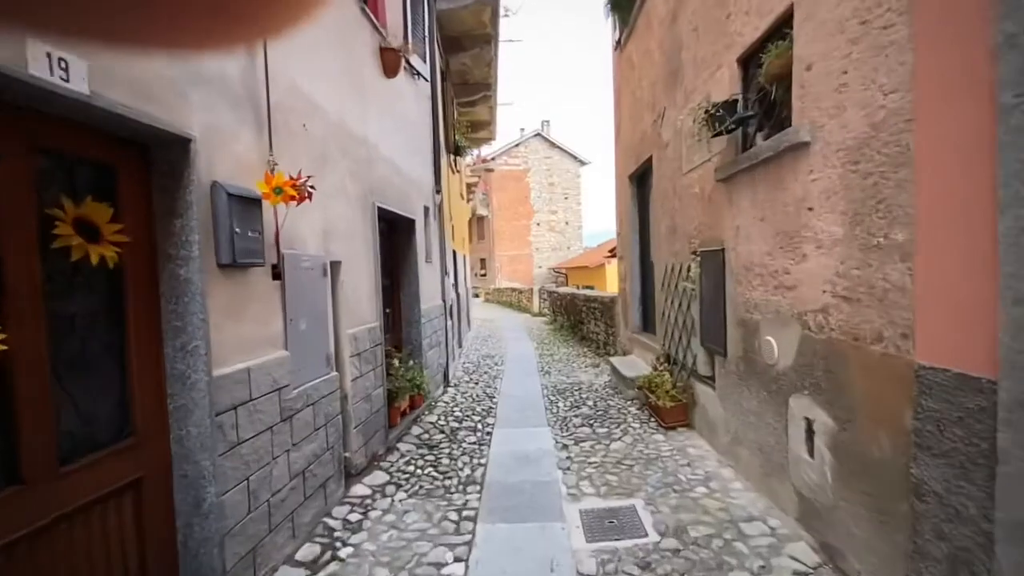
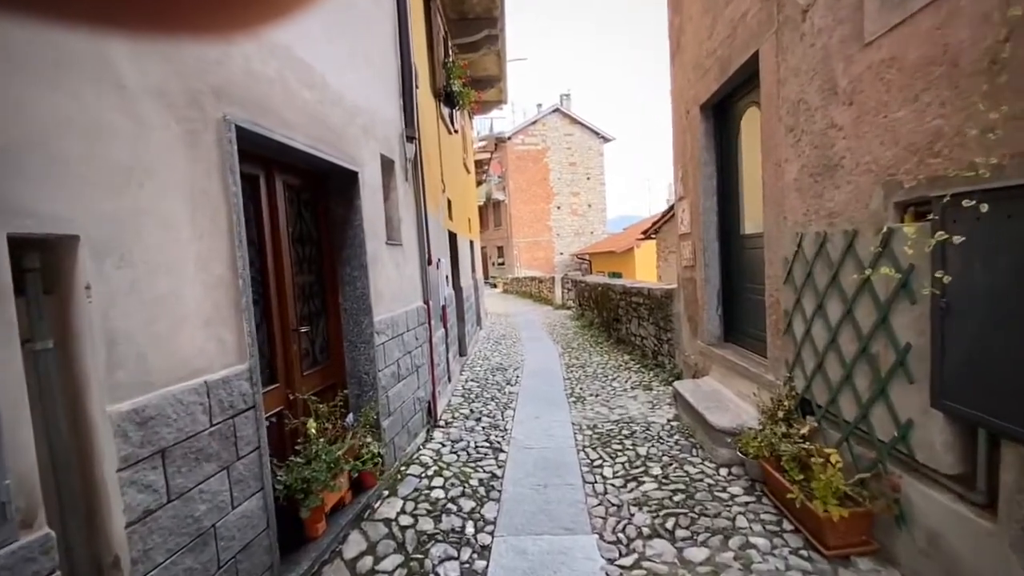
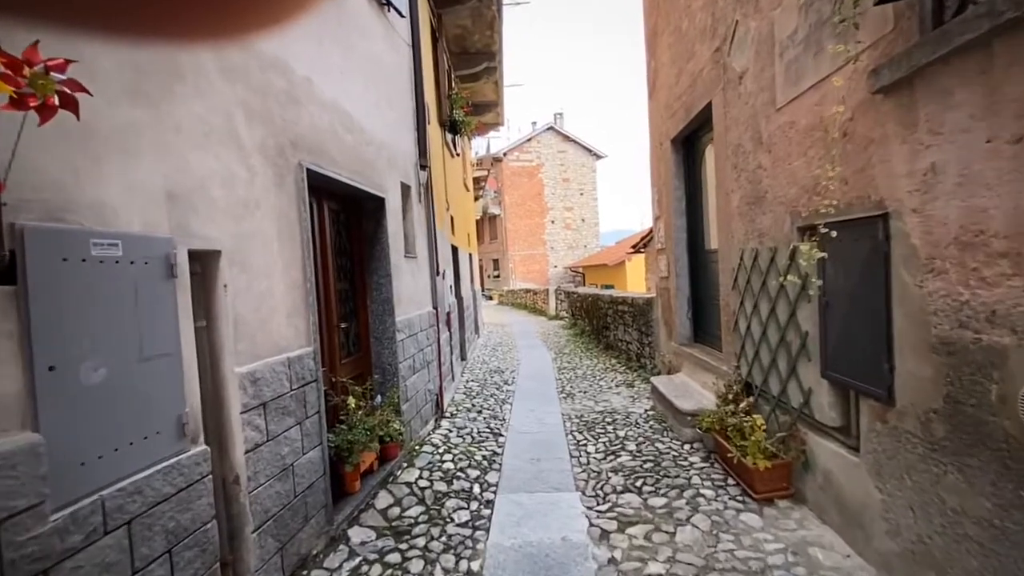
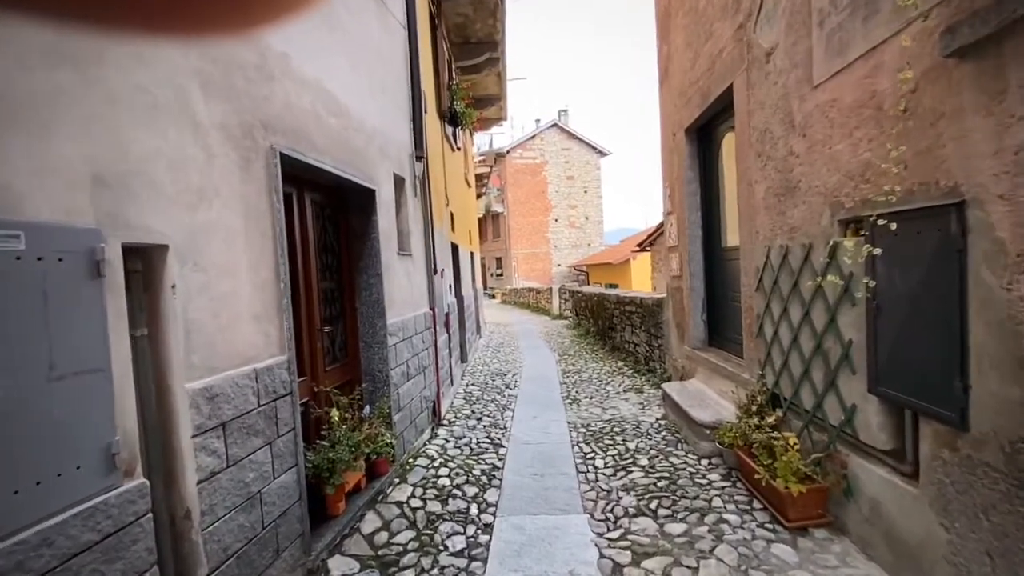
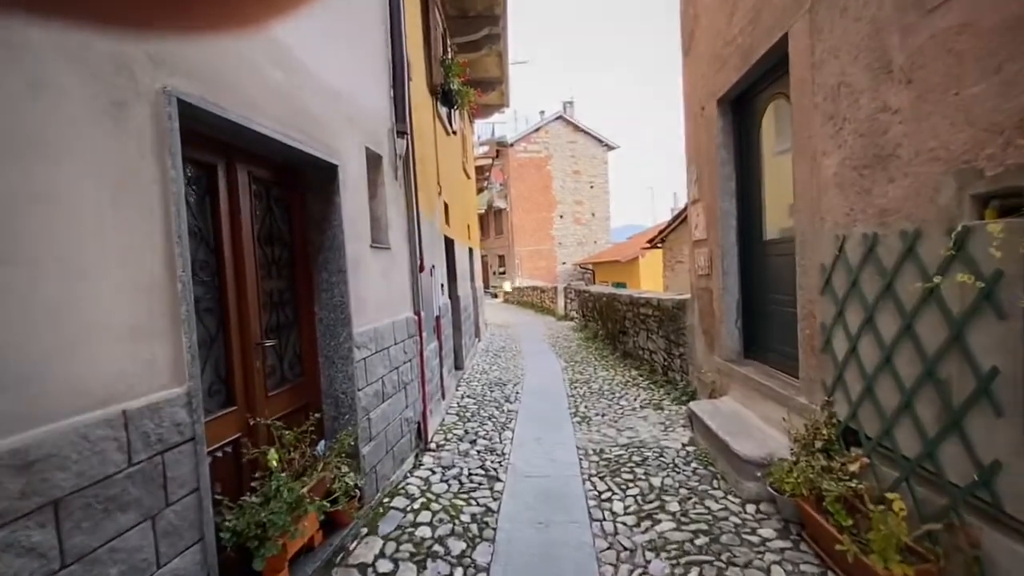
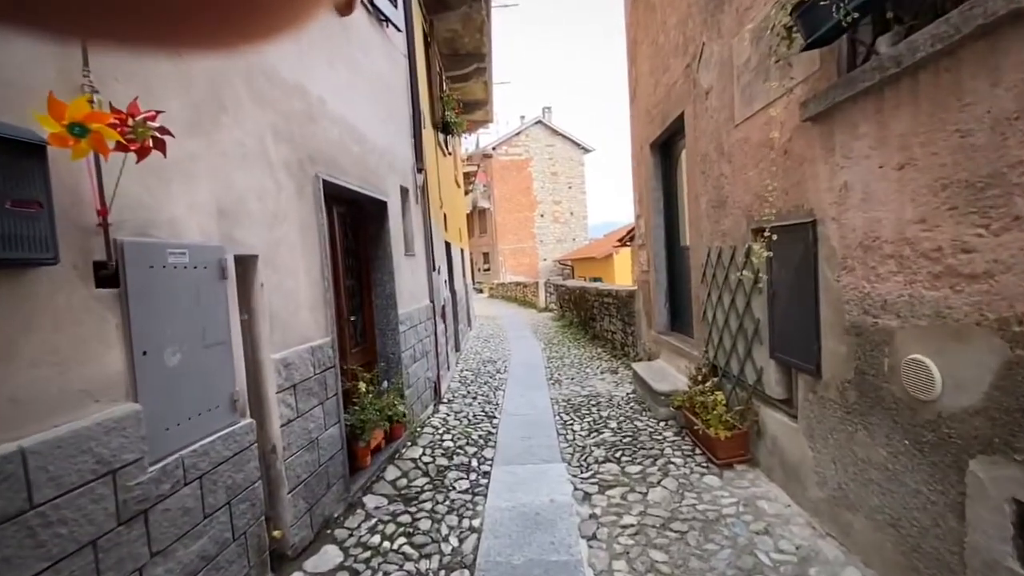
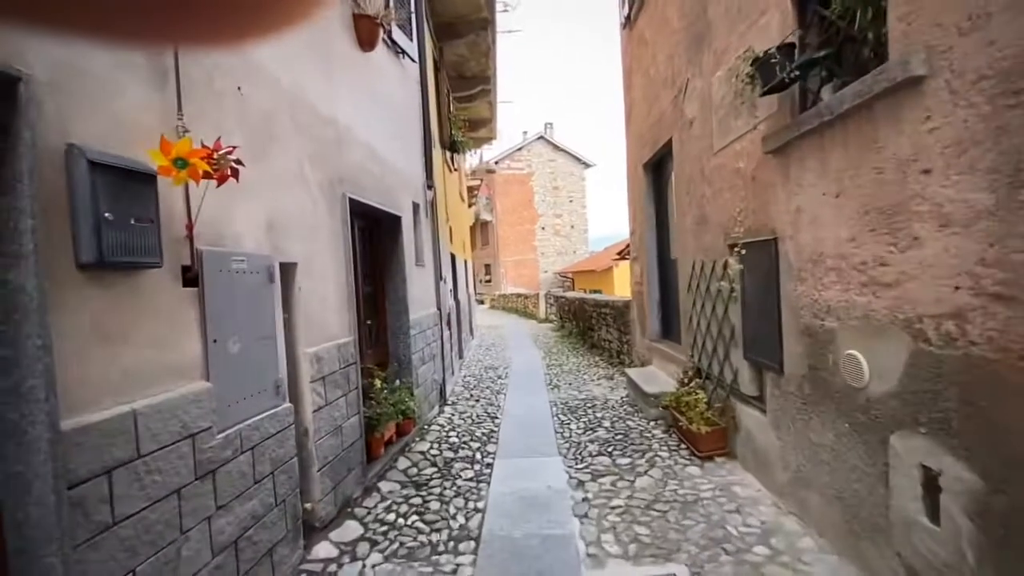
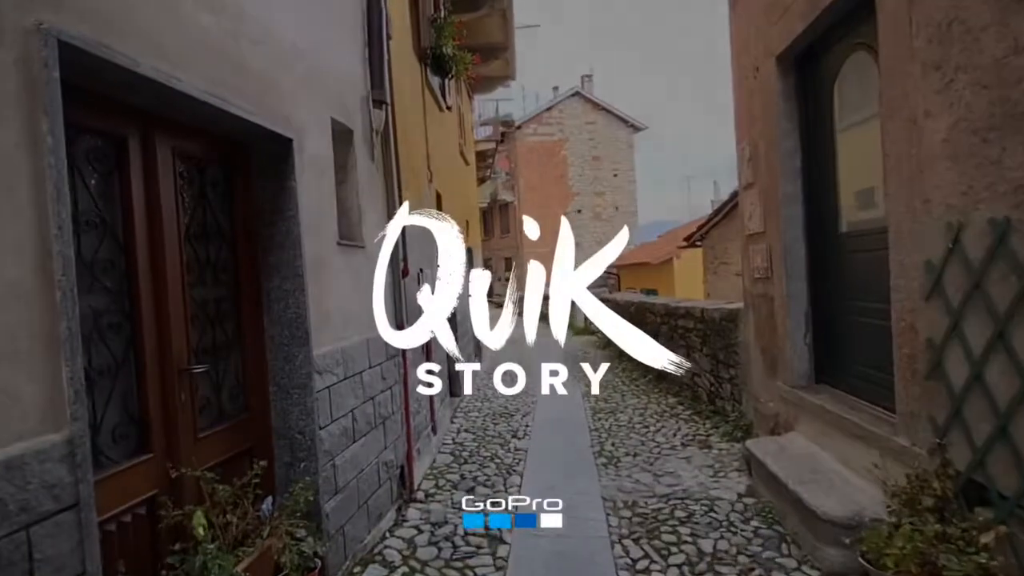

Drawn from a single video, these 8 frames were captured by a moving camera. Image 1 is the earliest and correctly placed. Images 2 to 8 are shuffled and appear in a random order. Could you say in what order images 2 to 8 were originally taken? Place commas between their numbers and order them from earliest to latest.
7, 6, 3, 4, 2, 5, 8
